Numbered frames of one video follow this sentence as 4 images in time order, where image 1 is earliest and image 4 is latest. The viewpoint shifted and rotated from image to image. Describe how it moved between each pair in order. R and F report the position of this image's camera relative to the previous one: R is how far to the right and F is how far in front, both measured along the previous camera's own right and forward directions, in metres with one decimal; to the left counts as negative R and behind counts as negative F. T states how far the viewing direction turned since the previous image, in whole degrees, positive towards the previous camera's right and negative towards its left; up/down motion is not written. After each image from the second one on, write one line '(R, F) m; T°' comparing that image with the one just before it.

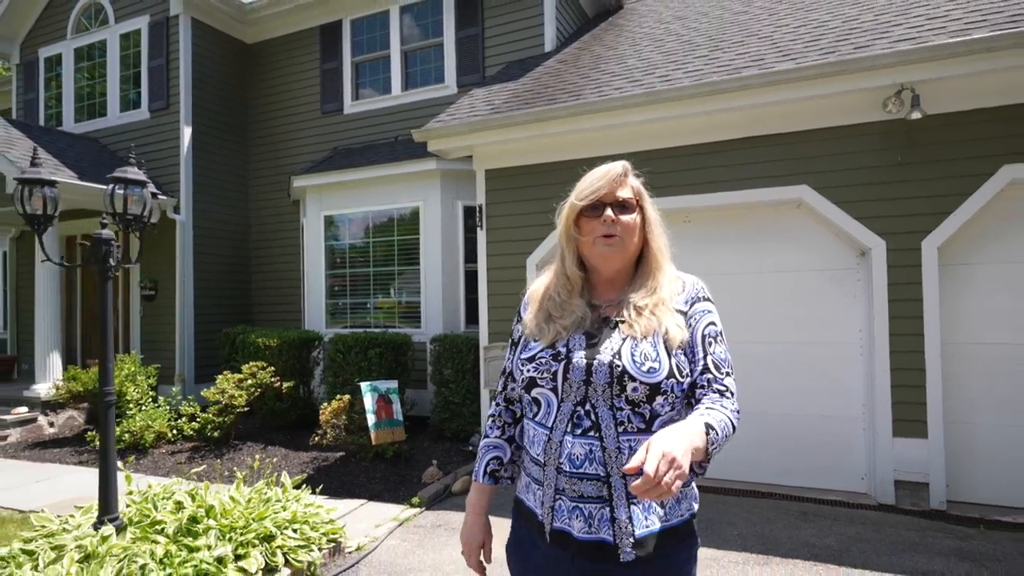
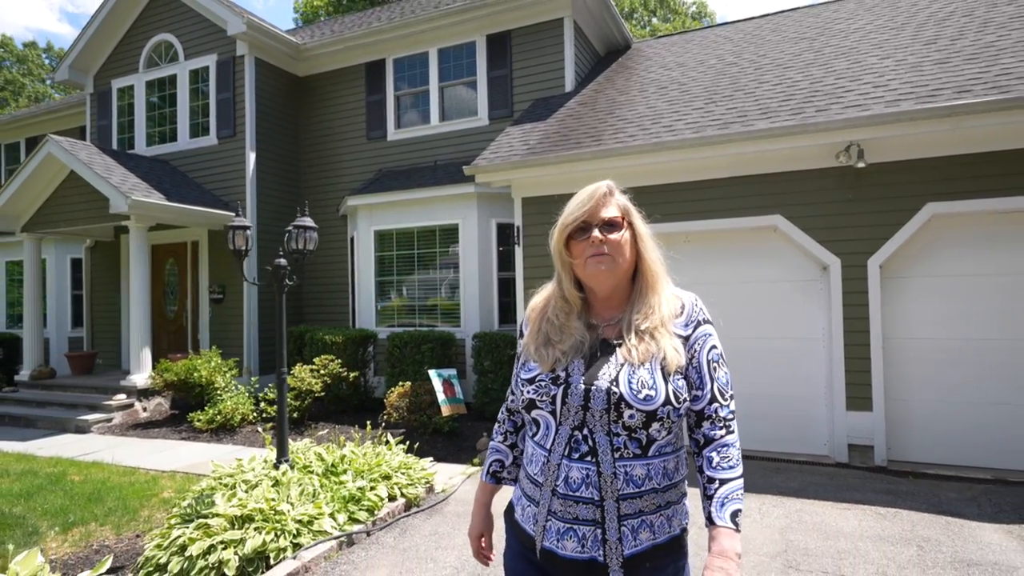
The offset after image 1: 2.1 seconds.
(-0.4, -1.2) m; 0°
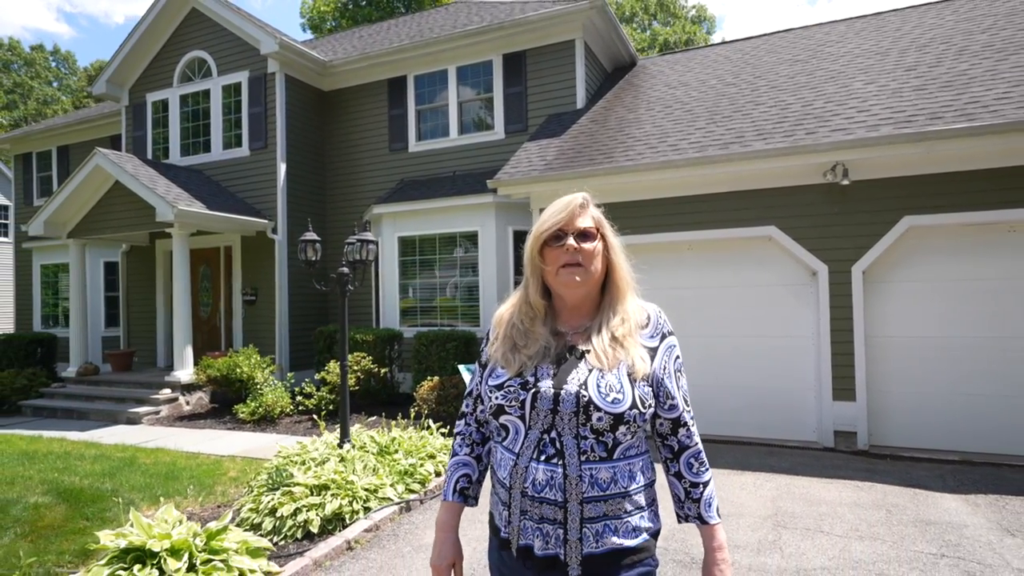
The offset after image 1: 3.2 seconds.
(-0.2, -0.6) m; 0°
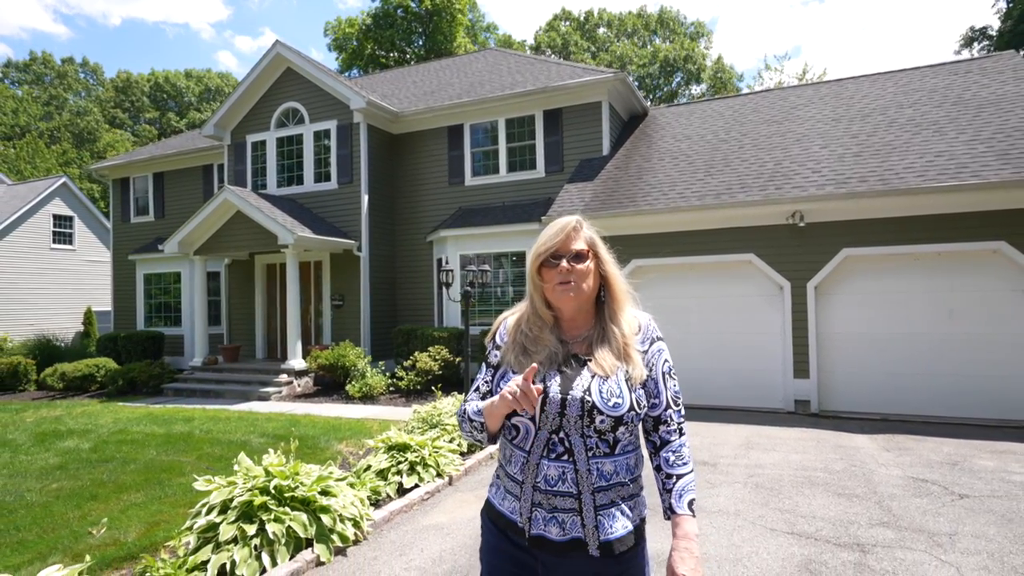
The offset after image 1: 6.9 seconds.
(-0.8, -2.4) m; 0°
